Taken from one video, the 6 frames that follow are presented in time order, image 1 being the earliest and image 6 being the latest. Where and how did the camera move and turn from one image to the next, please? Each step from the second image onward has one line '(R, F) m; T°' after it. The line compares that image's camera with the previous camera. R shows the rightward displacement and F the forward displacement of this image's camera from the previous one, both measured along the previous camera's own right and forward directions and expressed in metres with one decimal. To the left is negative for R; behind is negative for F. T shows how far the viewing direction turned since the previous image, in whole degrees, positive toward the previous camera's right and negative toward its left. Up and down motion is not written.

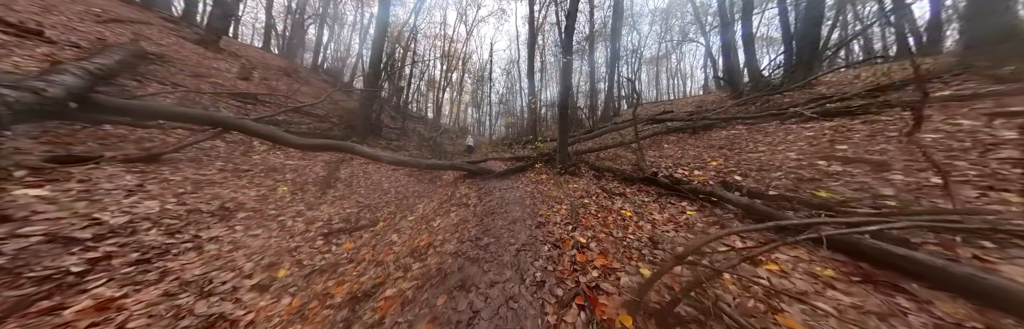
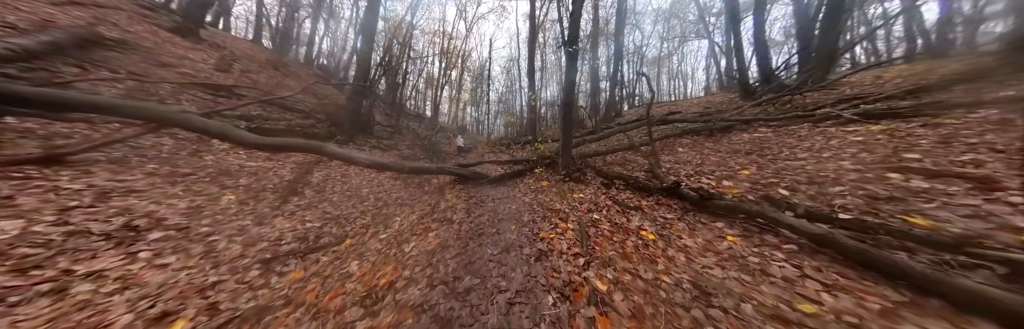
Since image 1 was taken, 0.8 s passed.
(+0.1, +0.9) m; 0°
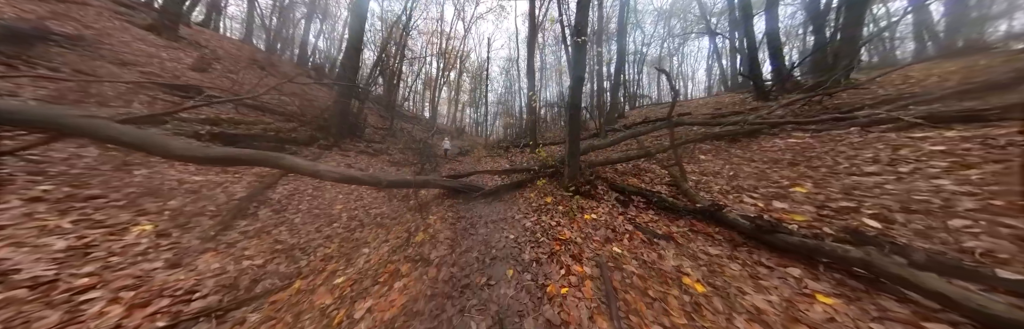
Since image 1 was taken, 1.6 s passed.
(+0.1, +1.0) m; 0°
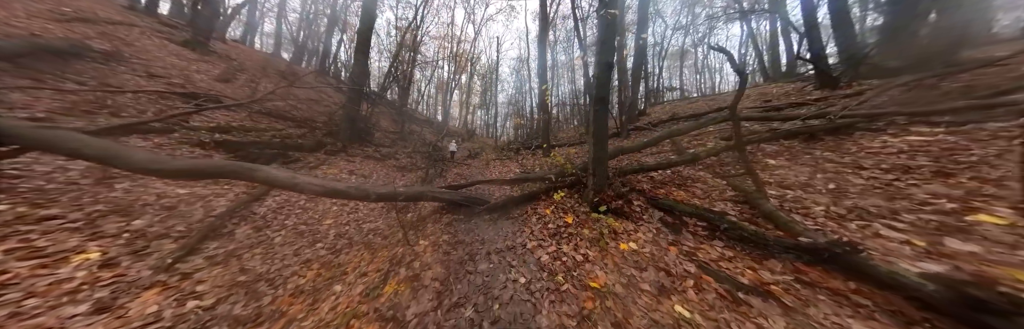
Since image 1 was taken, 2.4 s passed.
(0.0, +1.0) m; -4°
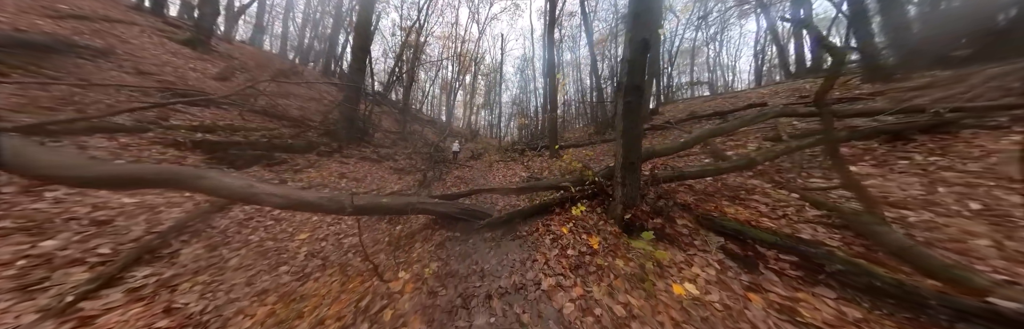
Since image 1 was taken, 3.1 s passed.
(-0.1, +0.9) m; -1°
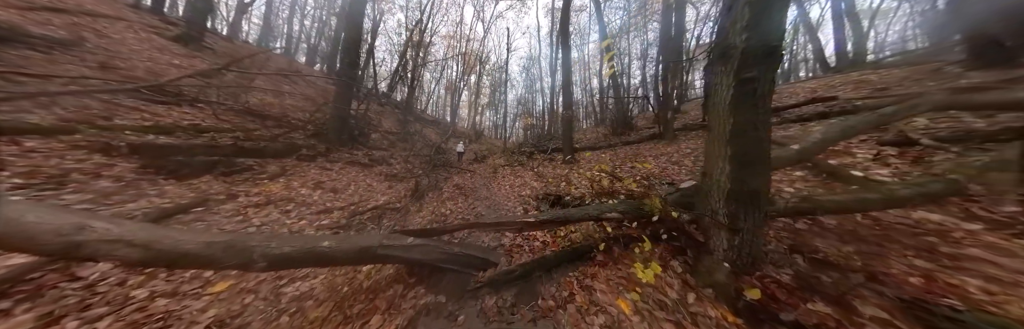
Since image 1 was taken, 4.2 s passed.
(-0.2, +1.6) m; -2°
